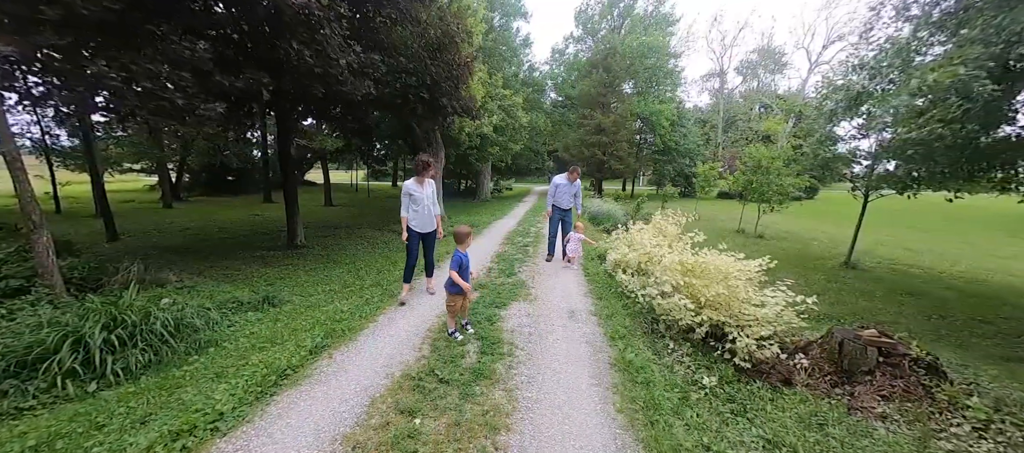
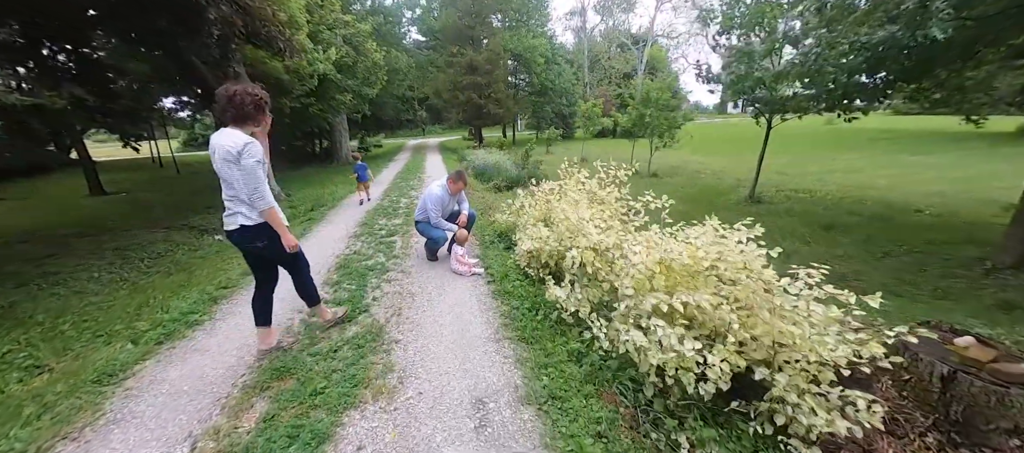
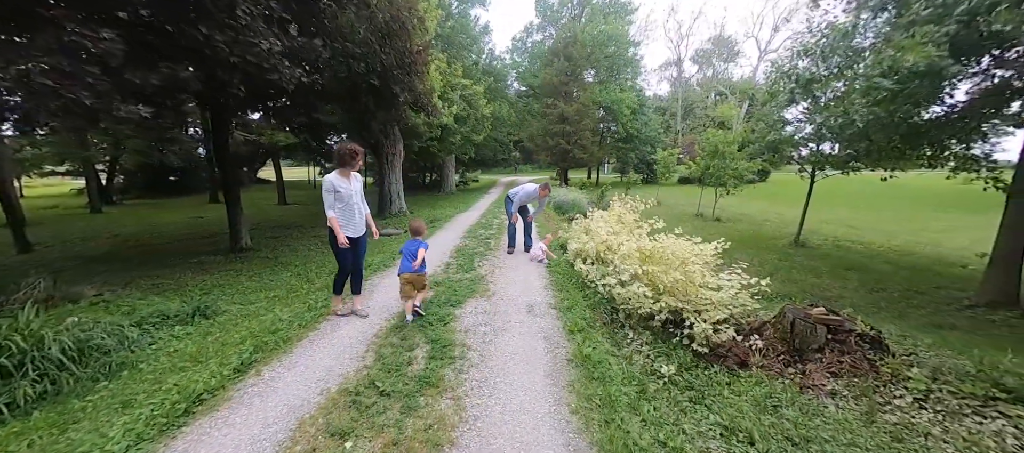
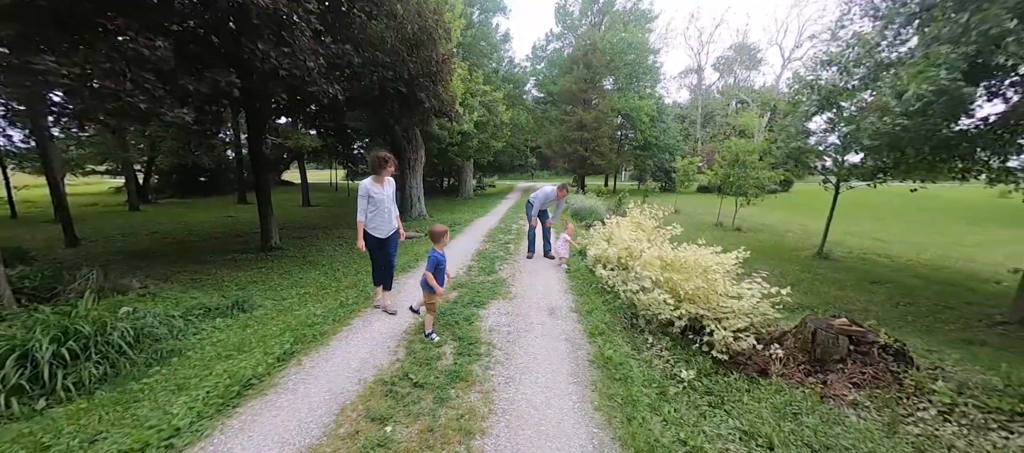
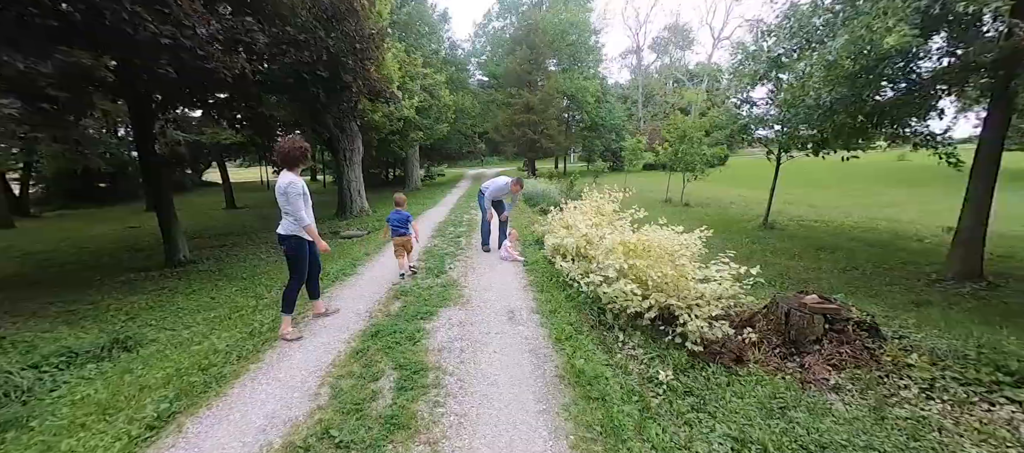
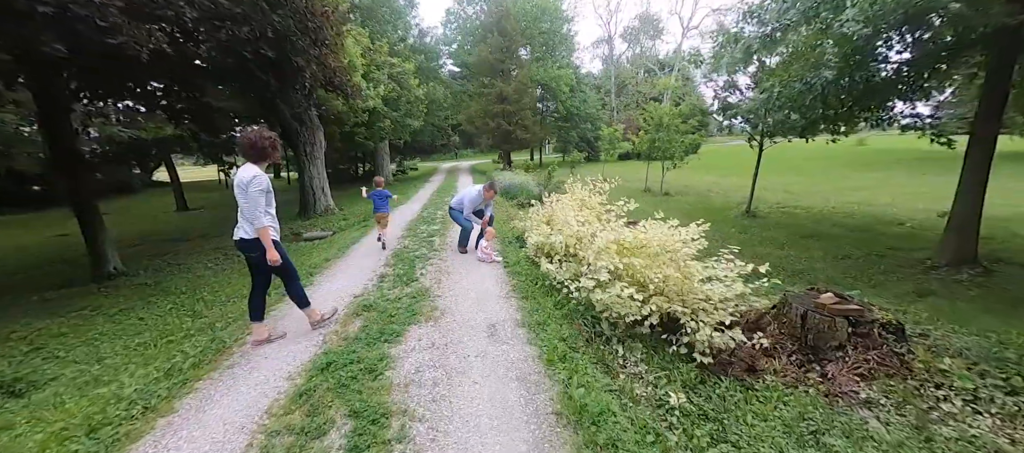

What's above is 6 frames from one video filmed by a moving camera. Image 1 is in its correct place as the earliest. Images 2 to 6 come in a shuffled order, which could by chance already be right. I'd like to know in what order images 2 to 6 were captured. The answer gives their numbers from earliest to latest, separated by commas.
4, 3, 5, 6, 2
